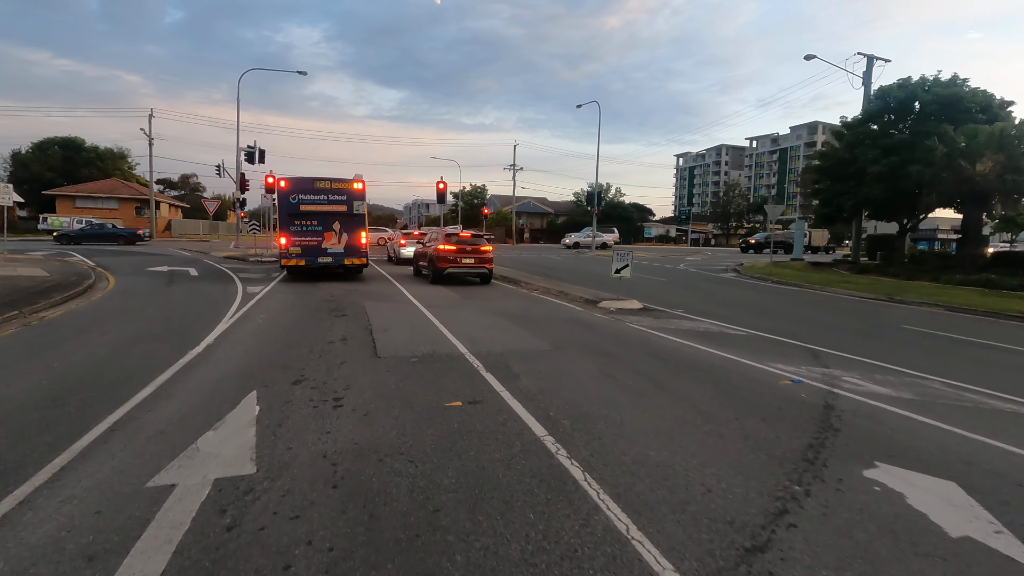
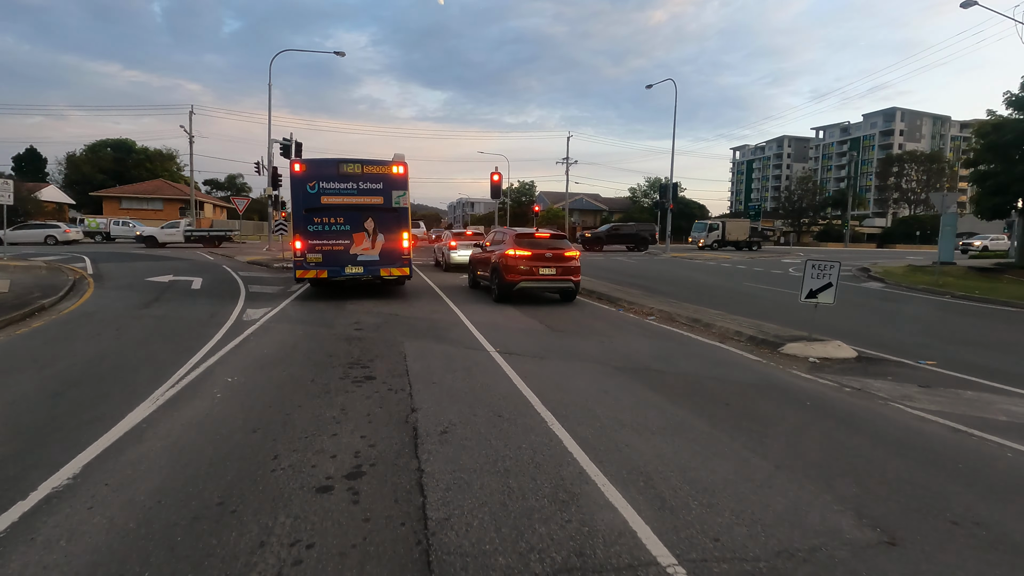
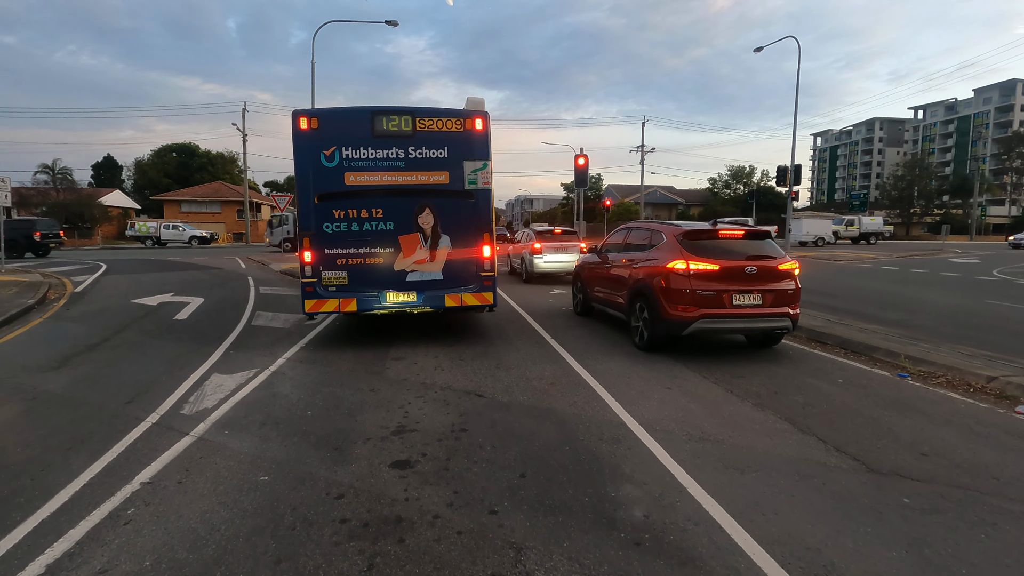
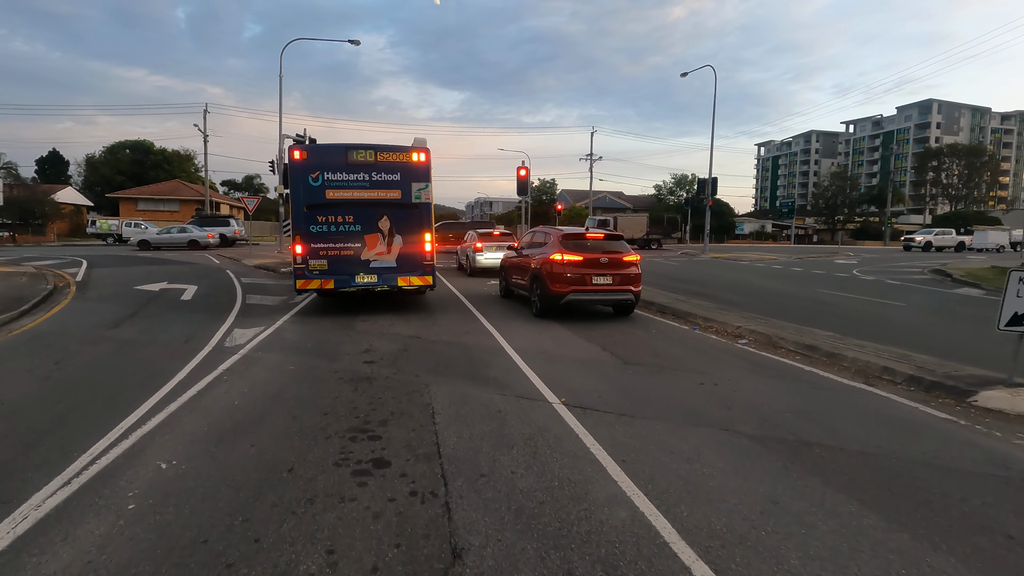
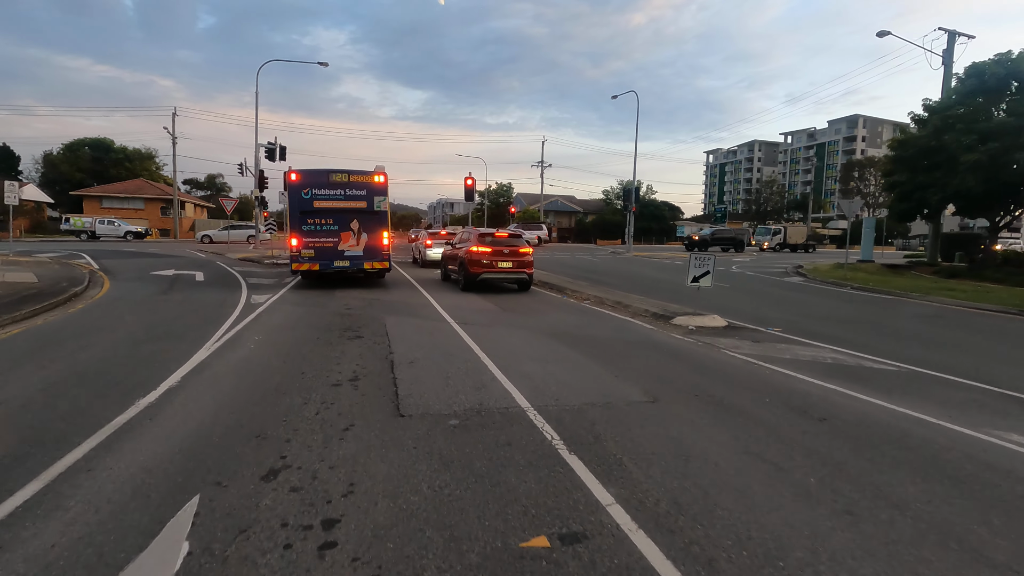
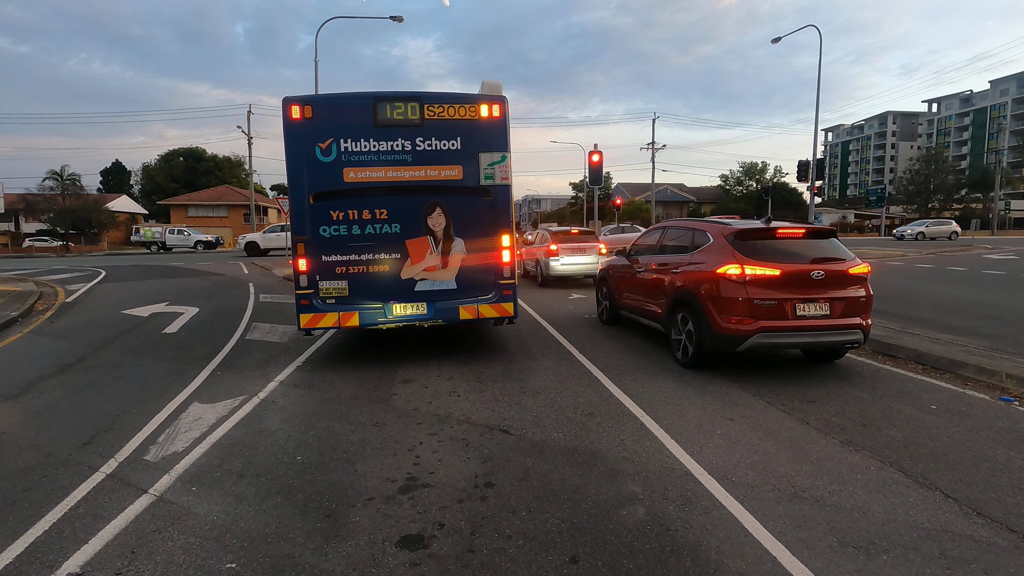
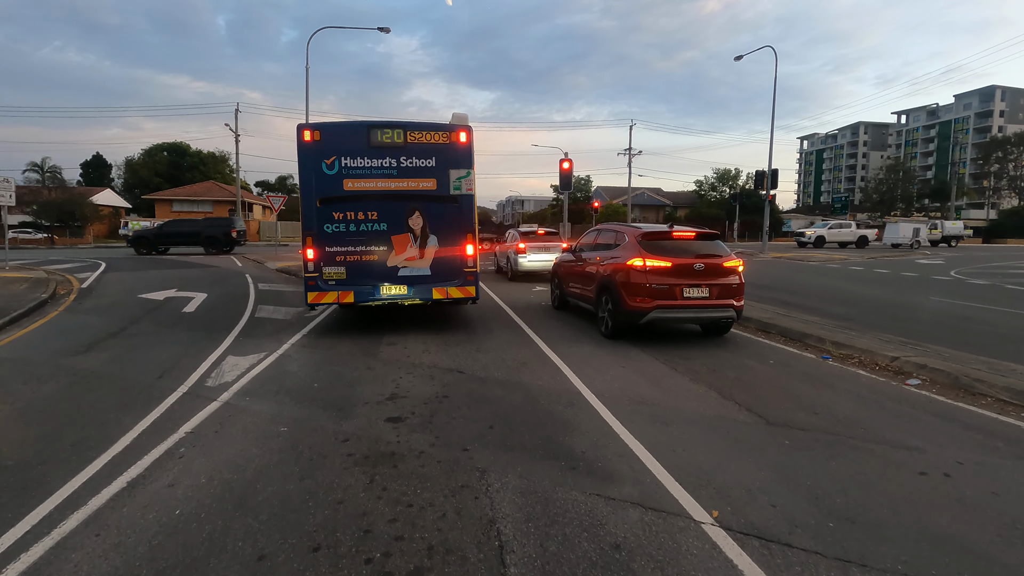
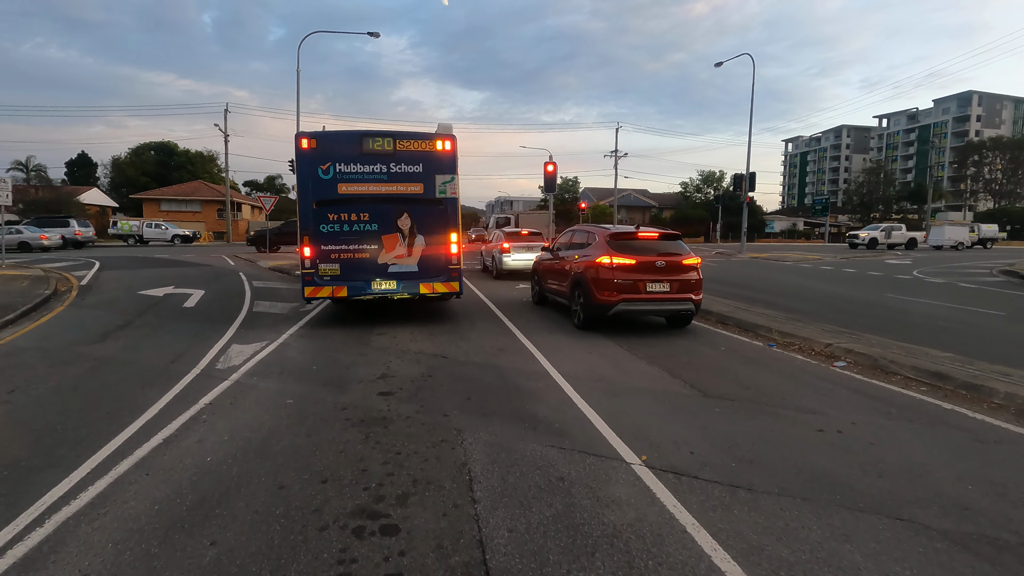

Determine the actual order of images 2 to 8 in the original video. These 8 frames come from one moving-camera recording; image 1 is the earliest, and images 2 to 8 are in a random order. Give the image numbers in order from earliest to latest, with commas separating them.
5, 2, 4, 8, 7, 3, 6
